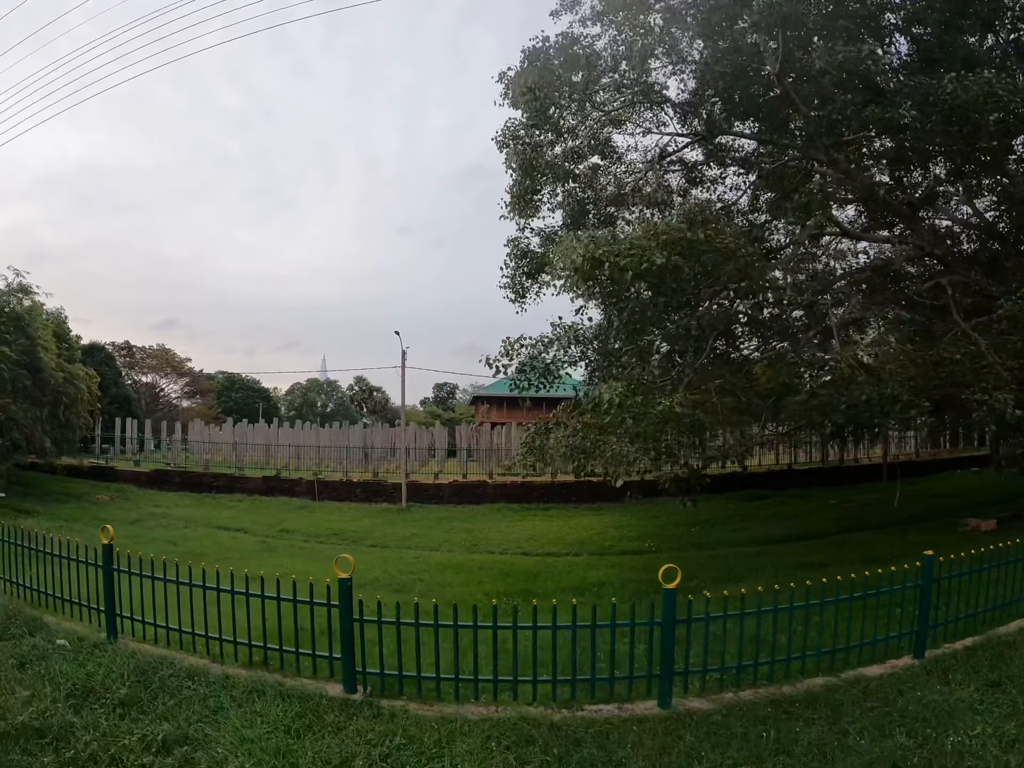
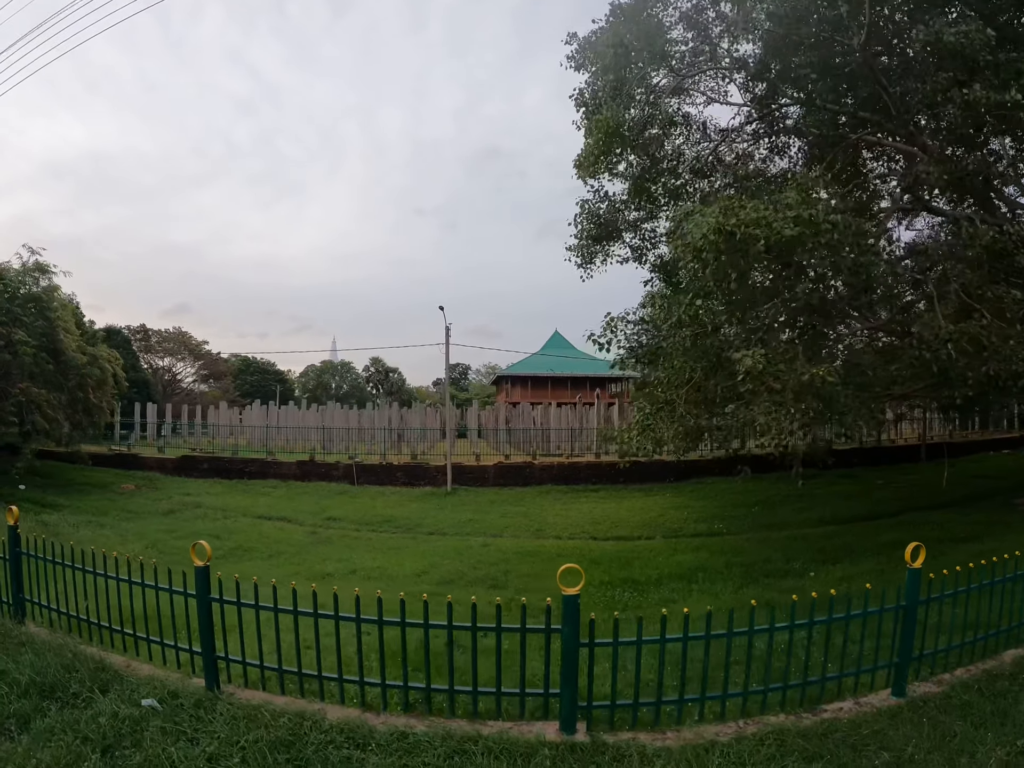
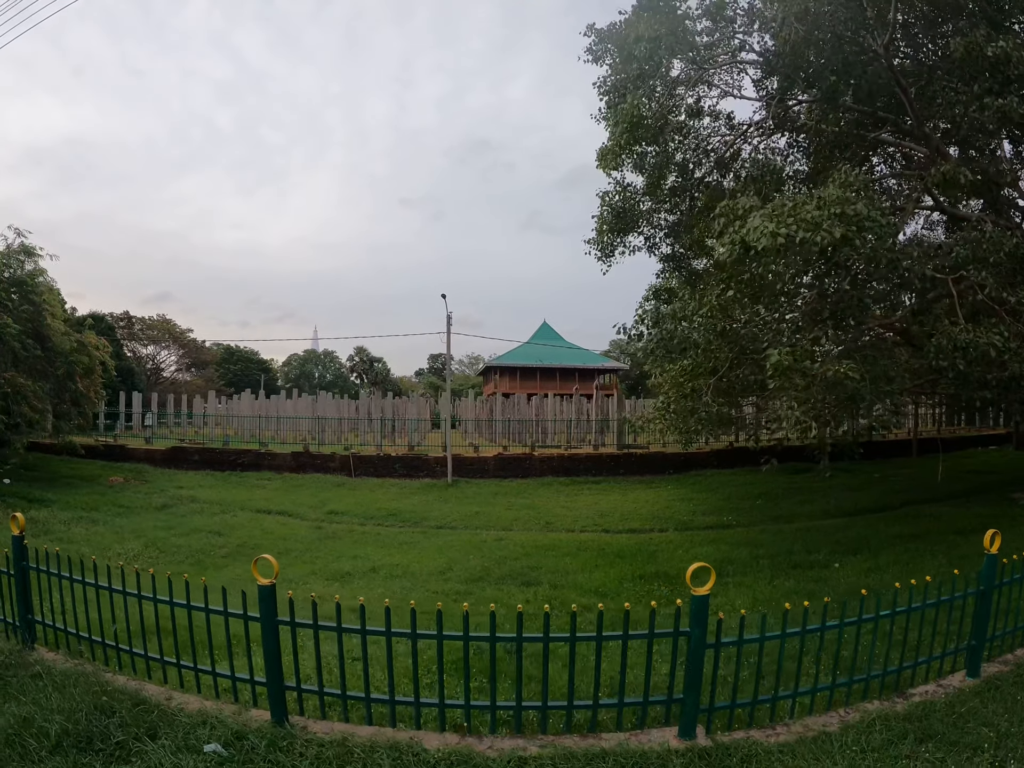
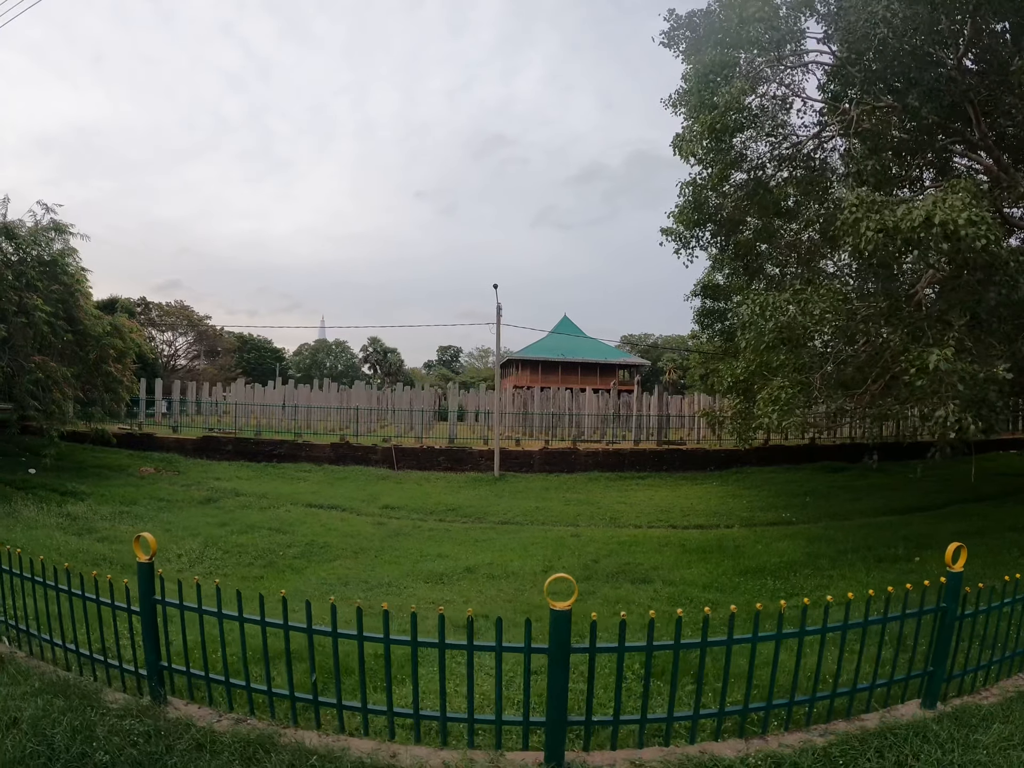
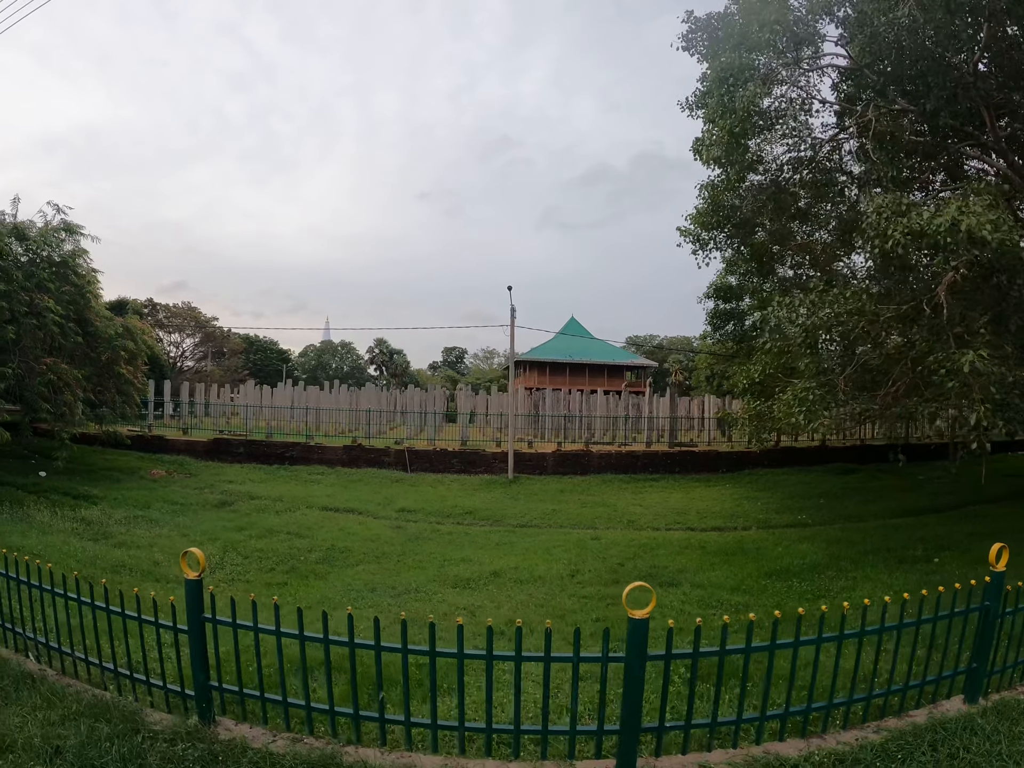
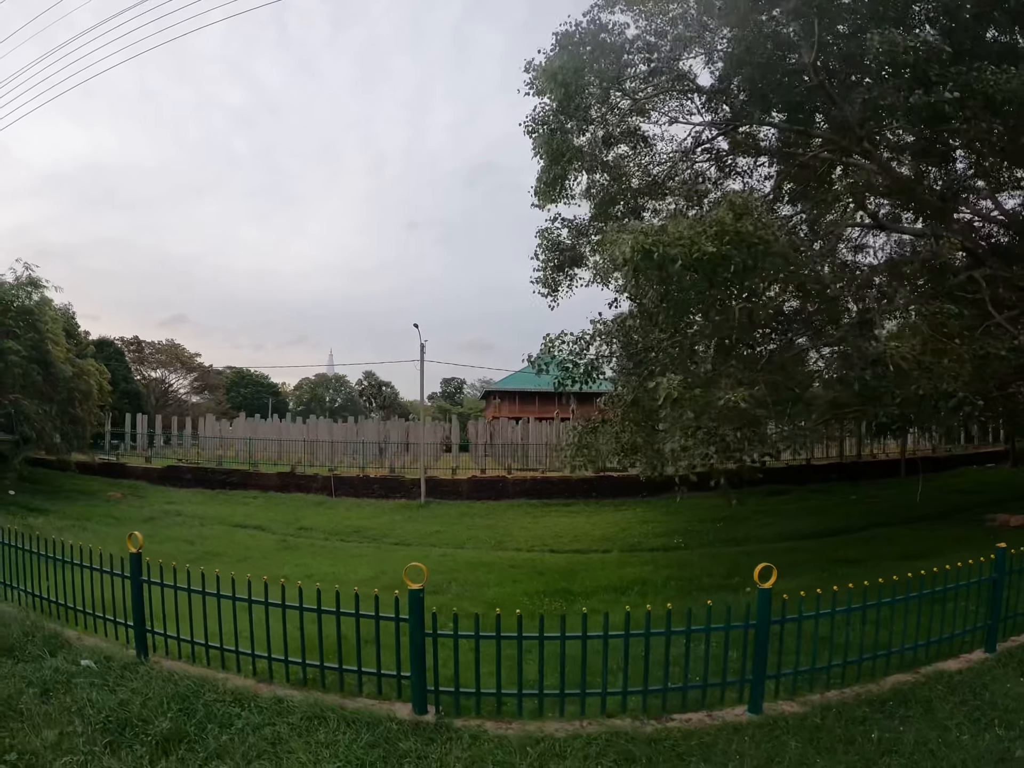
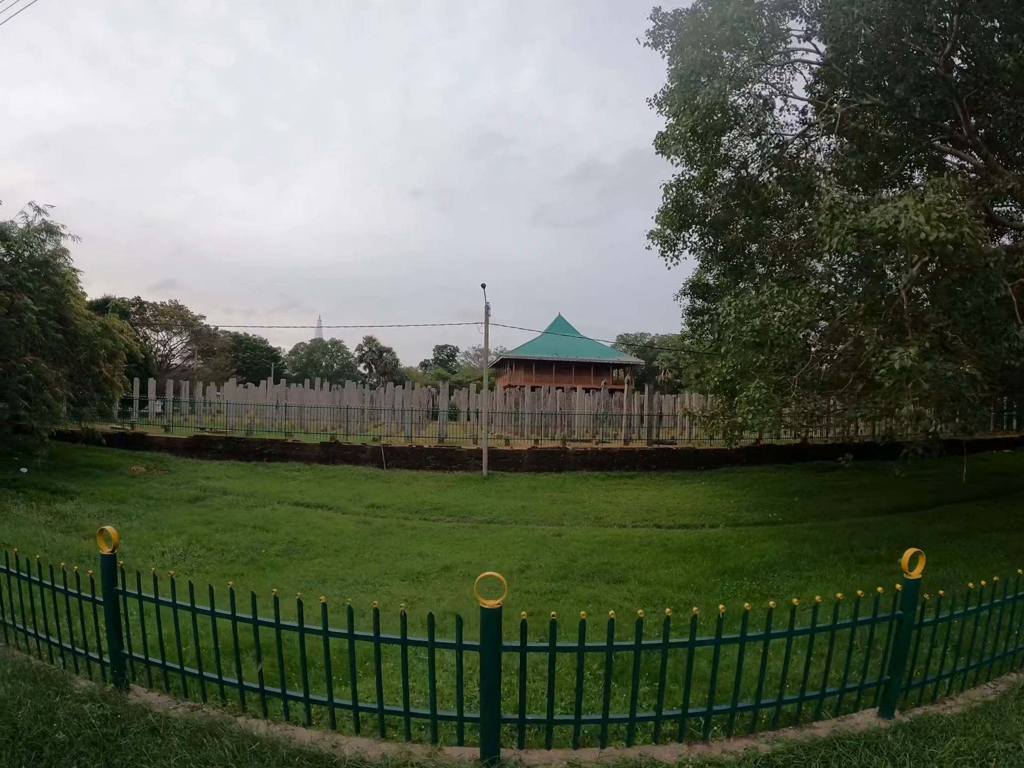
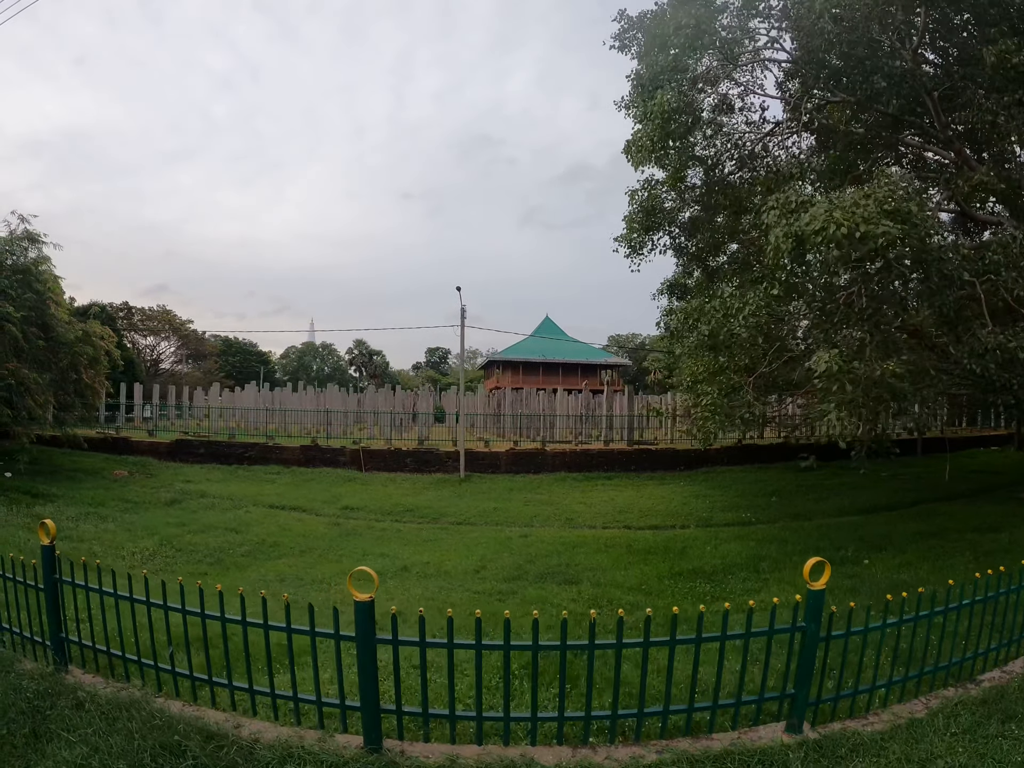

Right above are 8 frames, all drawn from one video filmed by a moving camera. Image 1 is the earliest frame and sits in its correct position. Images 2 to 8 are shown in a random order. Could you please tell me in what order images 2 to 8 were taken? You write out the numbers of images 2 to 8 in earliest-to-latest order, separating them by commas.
6, 2, 3, 8, 7, 4, 5
